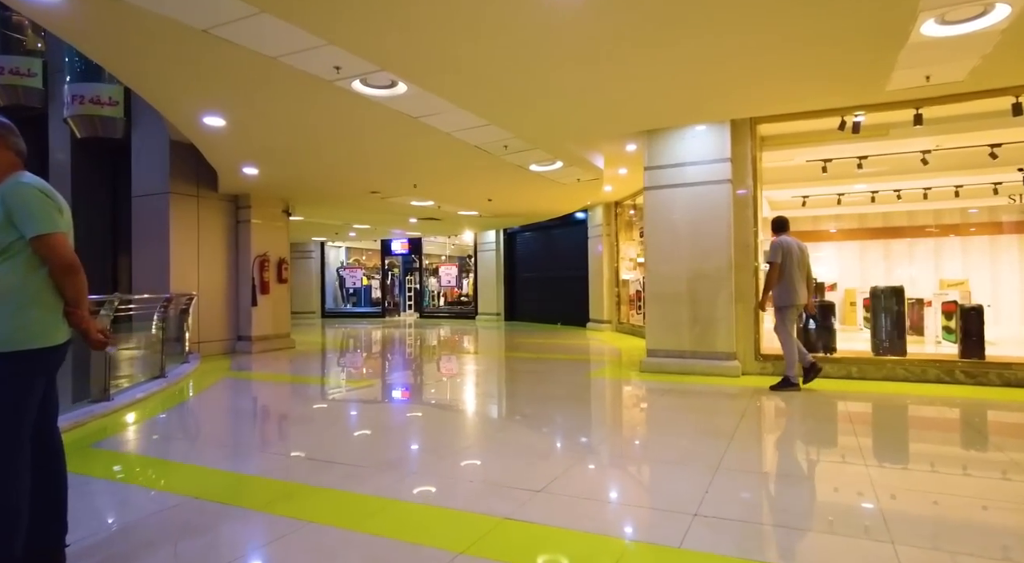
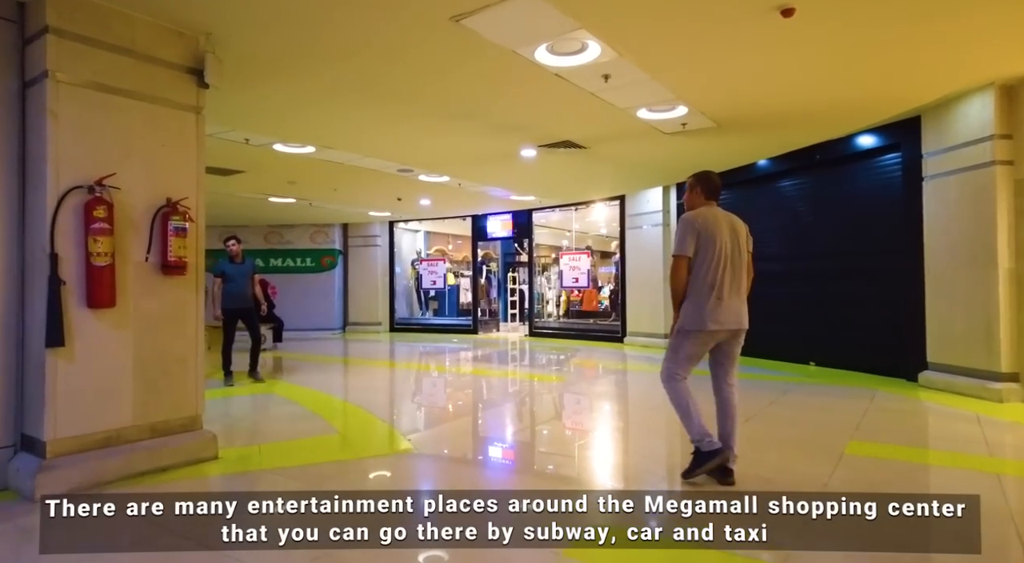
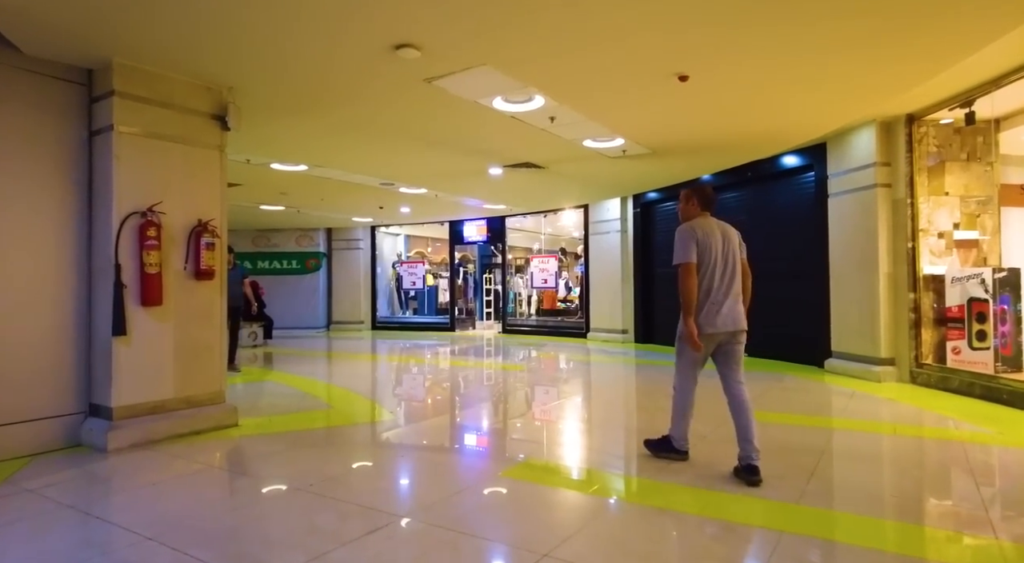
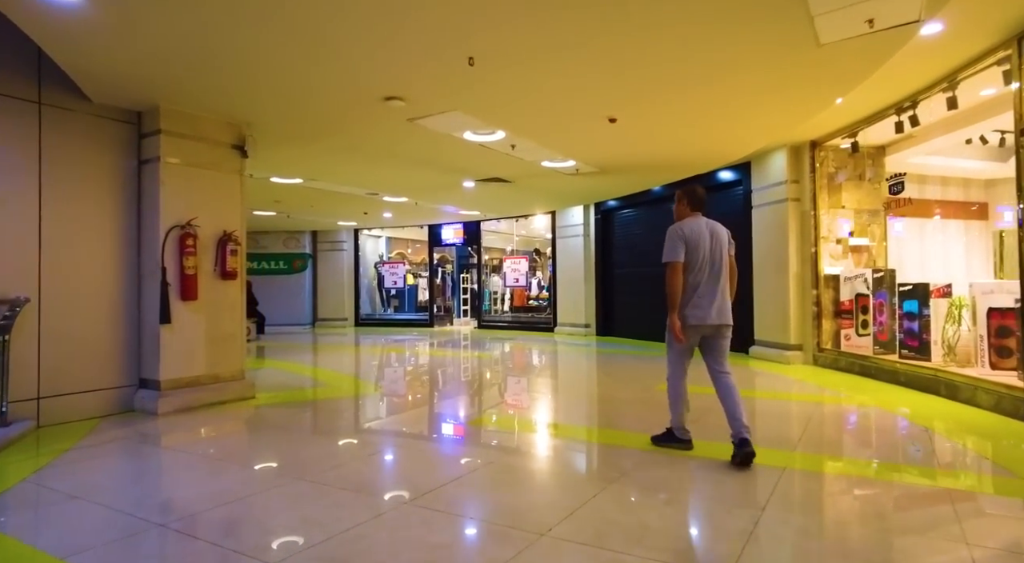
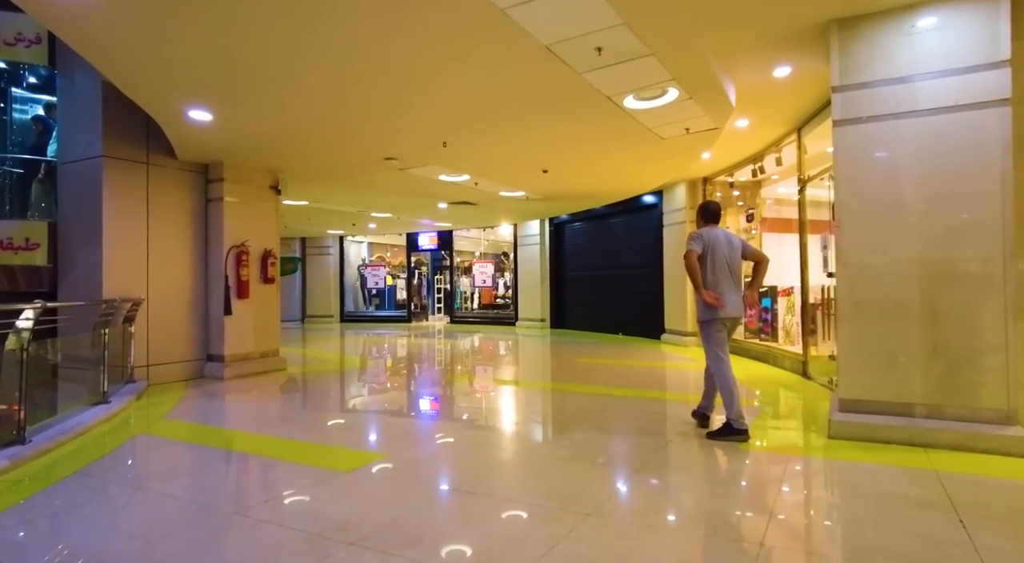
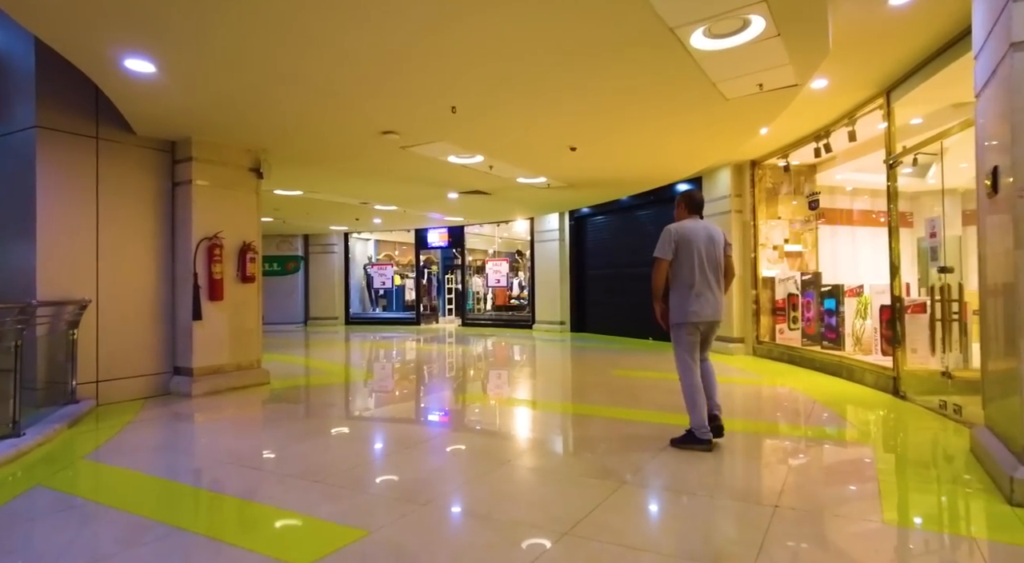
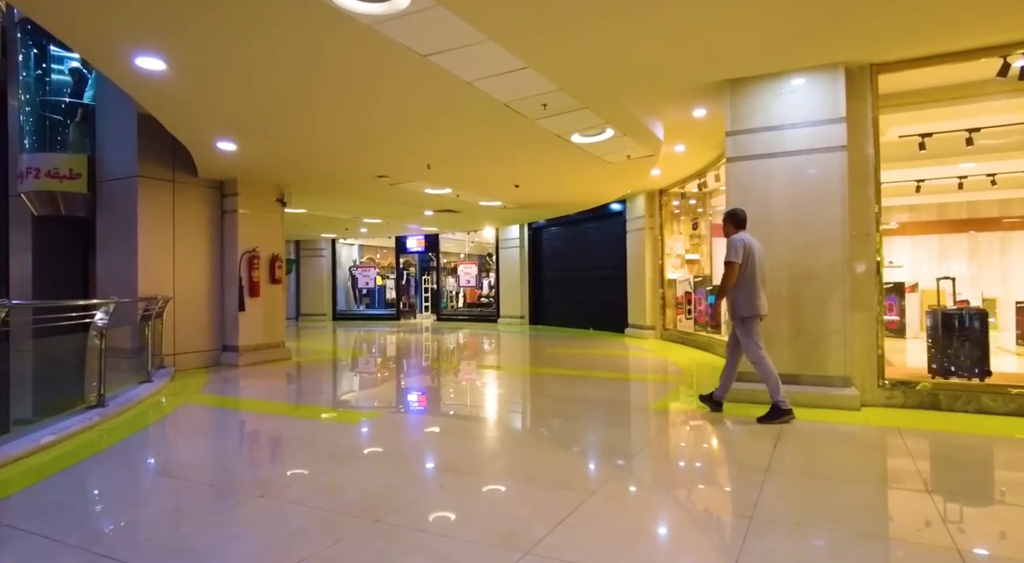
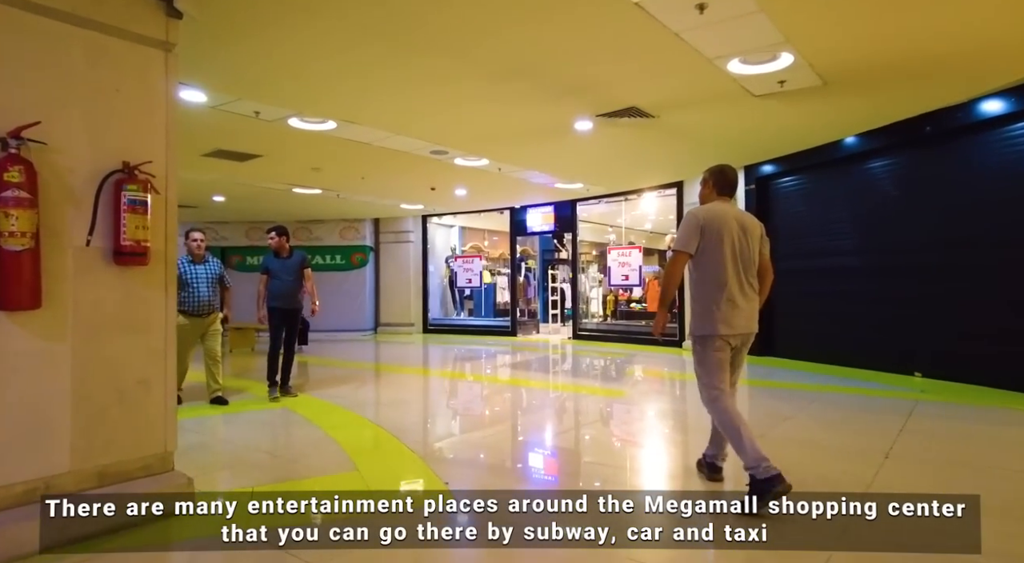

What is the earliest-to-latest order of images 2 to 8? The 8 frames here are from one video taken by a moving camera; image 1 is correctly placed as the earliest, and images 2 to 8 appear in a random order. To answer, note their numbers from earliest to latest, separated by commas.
7, 5, 6, 4, 3, 2, 8
